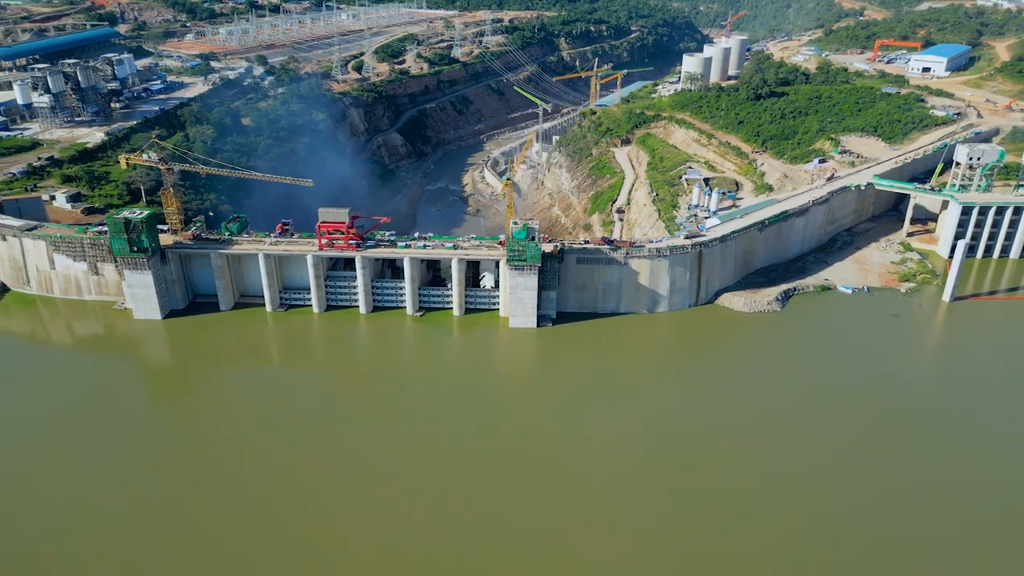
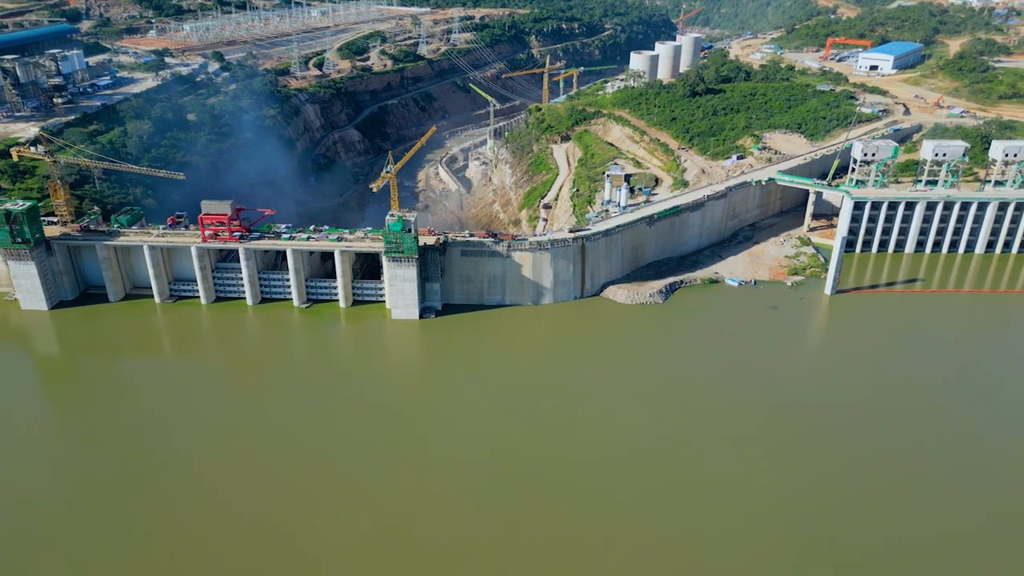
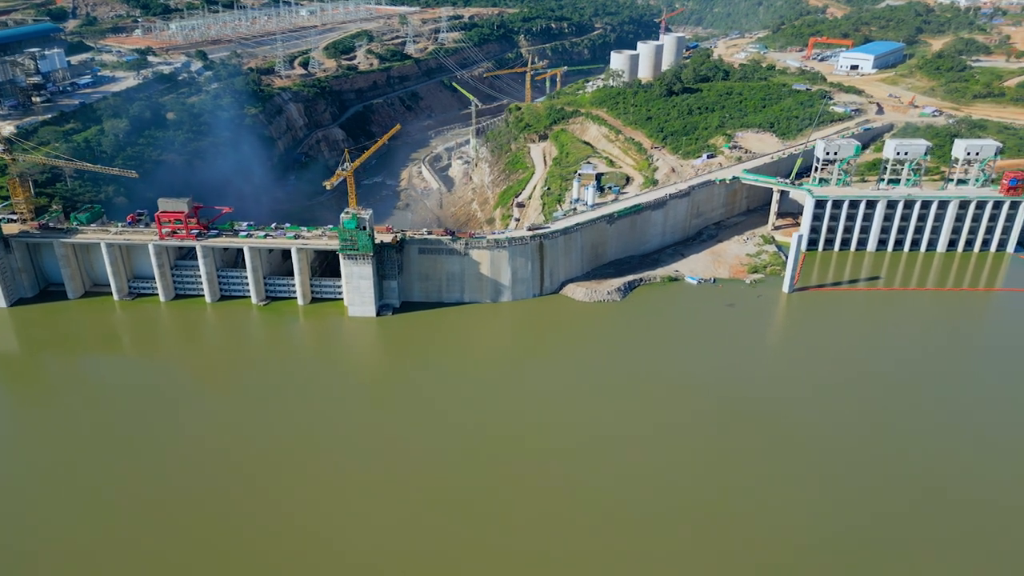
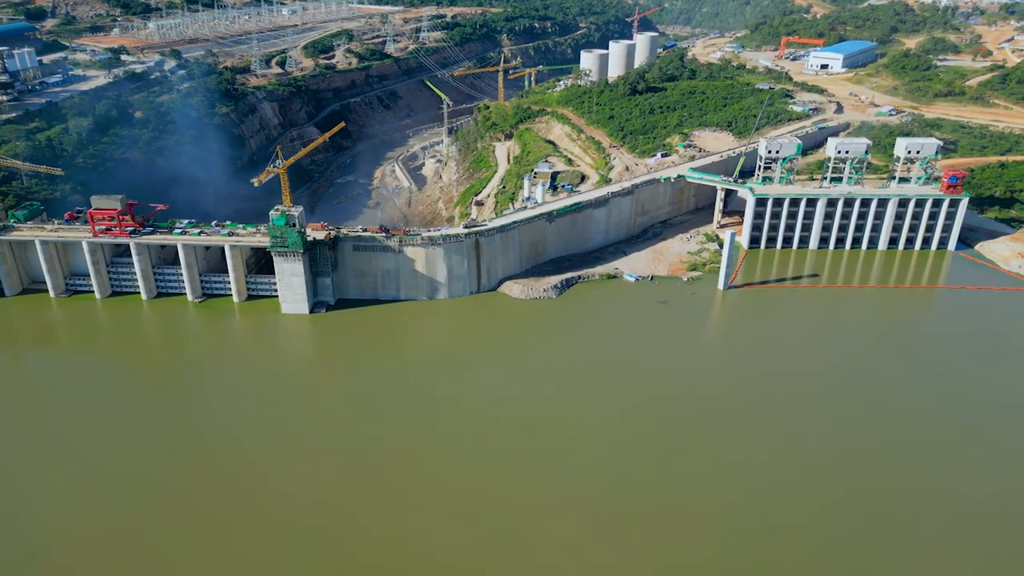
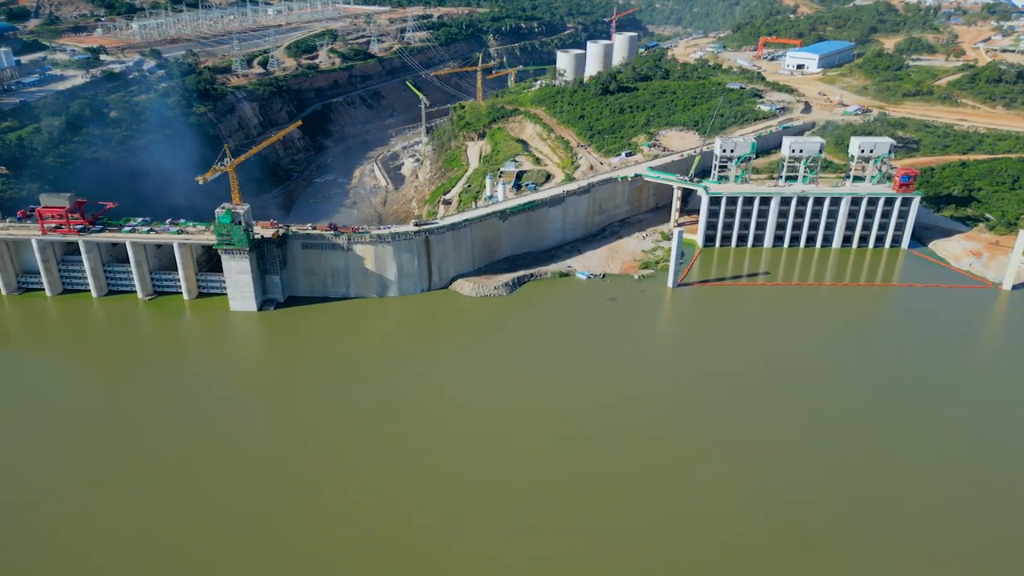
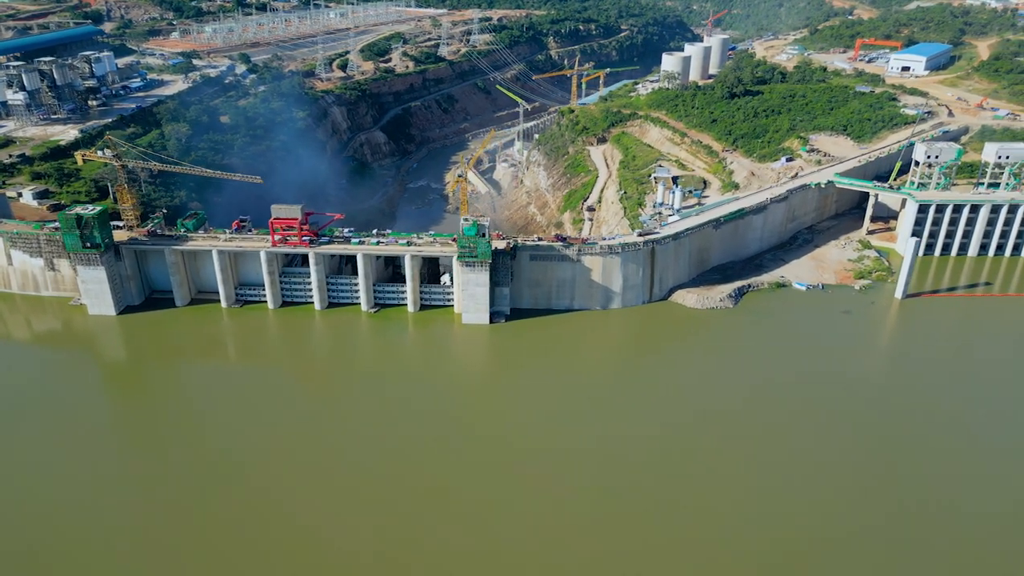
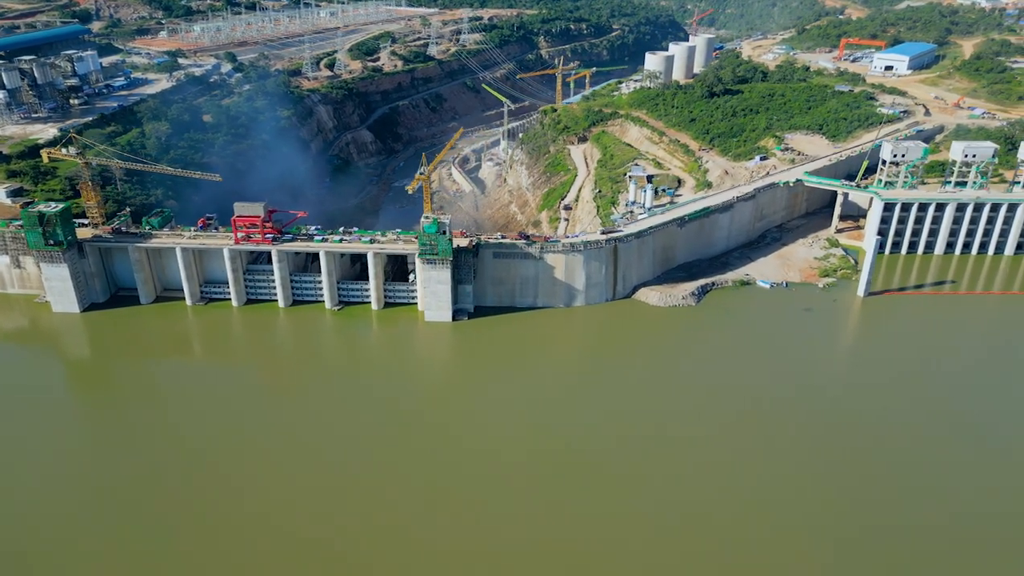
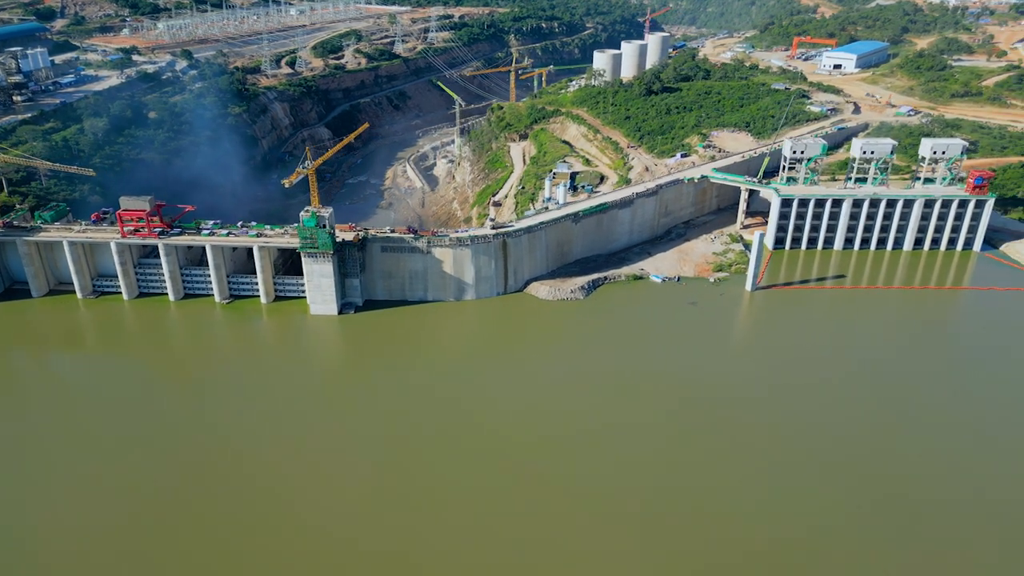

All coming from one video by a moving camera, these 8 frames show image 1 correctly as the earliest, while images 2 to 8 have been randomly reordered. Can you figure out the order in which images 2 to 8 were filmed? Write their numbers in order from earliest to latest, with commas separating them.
6, 7, 2, 3, 8, 4, 5
